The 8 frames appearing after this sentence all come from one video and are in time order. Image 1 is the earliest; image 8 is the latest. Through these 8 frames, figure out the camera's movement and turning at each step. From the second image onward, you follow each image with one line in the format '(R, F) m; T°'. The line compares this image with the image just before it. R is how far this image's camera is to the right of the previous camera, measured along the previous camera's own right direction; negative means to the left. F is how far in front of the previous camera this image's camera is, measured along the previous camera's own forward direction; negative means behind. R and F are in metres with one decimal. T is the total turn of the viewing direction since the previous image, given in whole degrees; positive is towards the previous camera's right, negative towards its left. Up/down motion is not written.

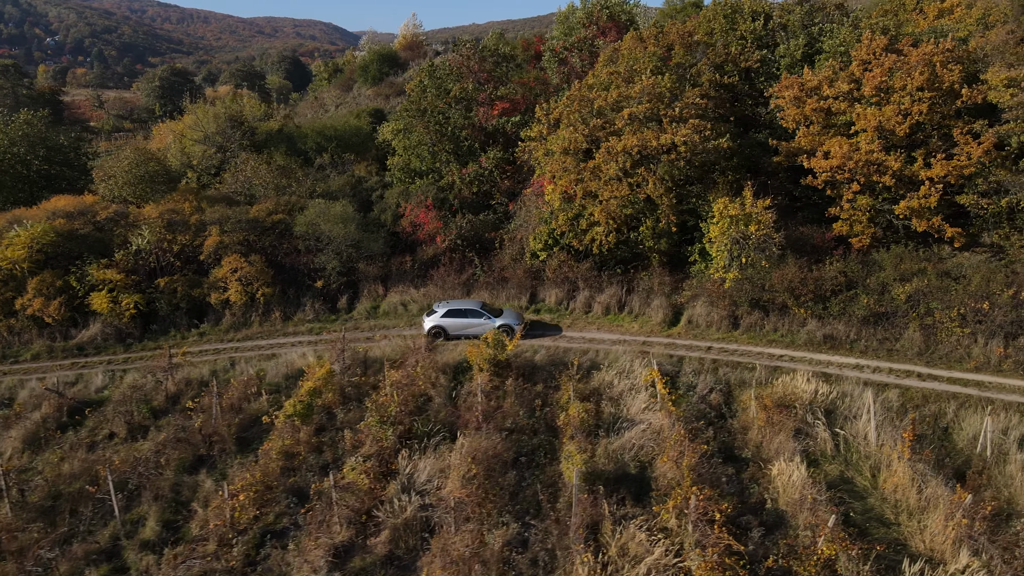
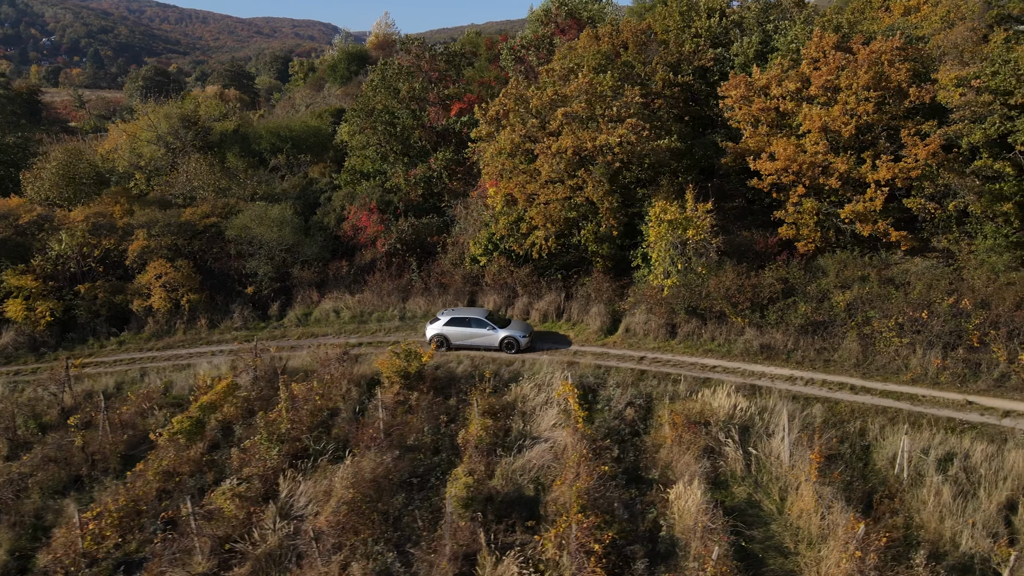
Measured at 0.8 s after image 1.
(+2.5, +0.7) m; 0°
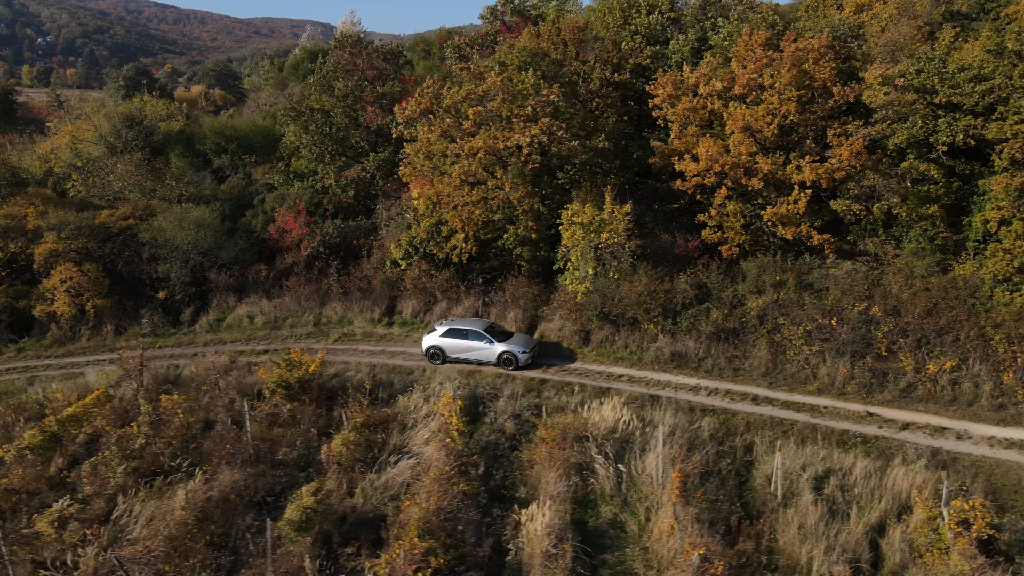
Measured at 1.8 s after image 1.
(+3.1, +0.6) m; 0°
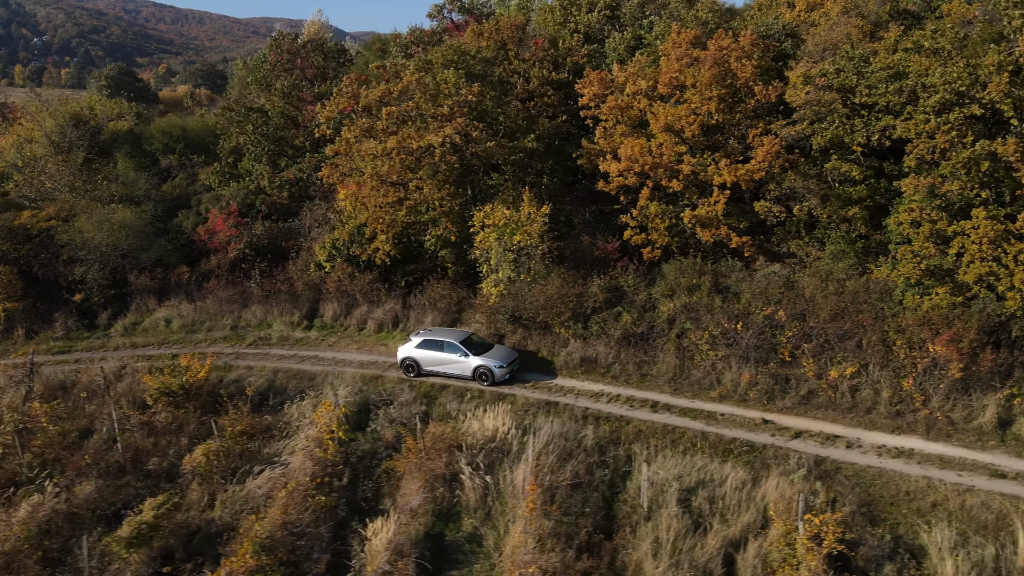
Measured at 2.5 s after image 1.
(+2.9, +0.4) m; 0°
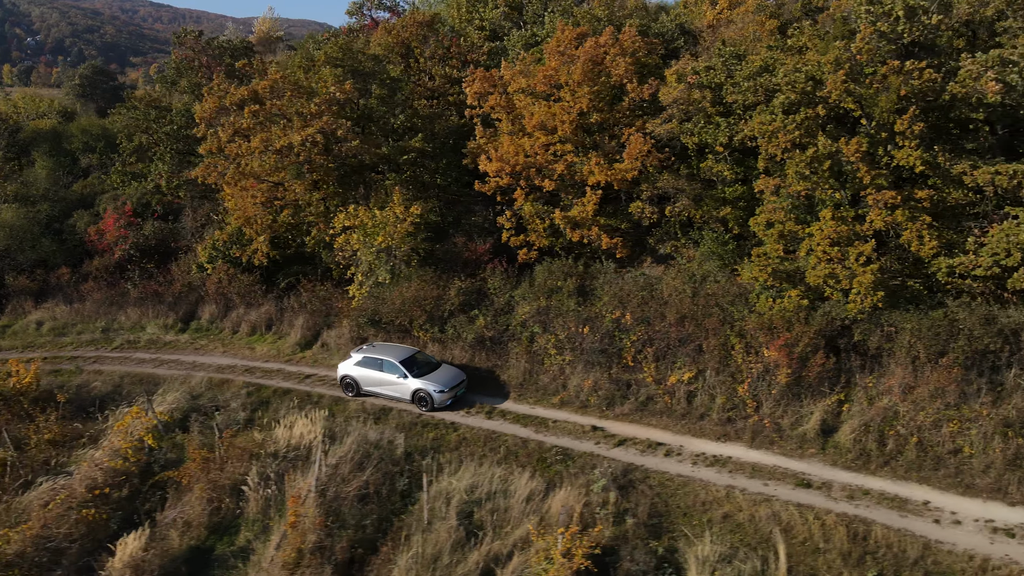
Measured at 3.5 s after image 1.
(+4.4, +0.4) m; 0°
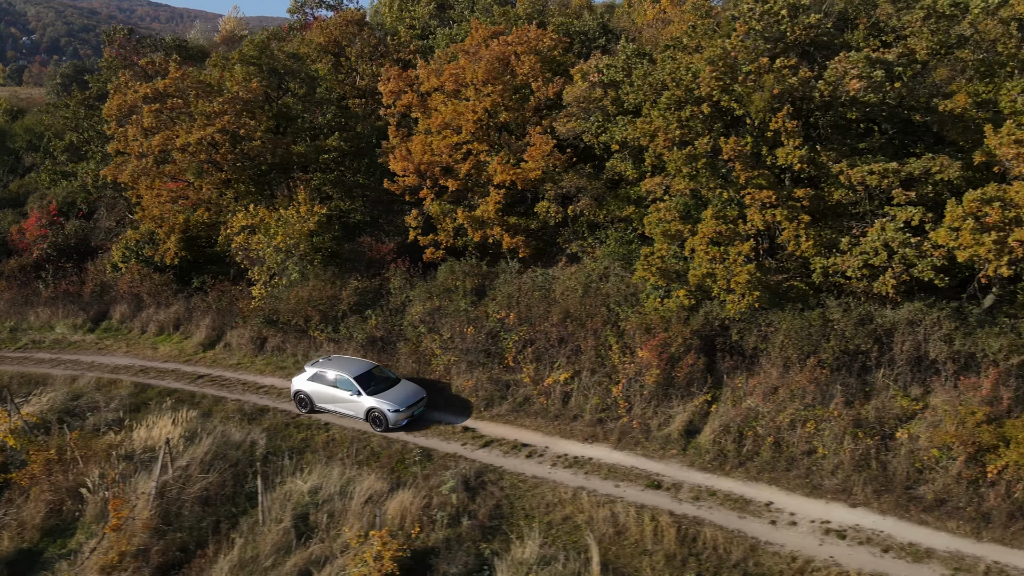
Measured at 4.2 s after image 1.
(+3.2, +0.1) m; 0°
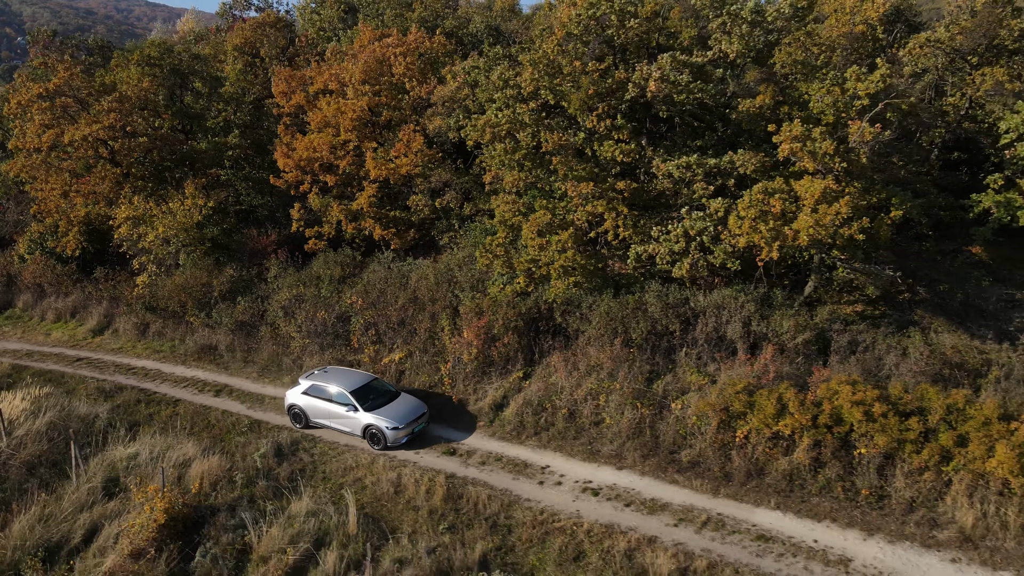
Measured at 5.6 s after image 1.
(+4.4, -1.0) m; 0°
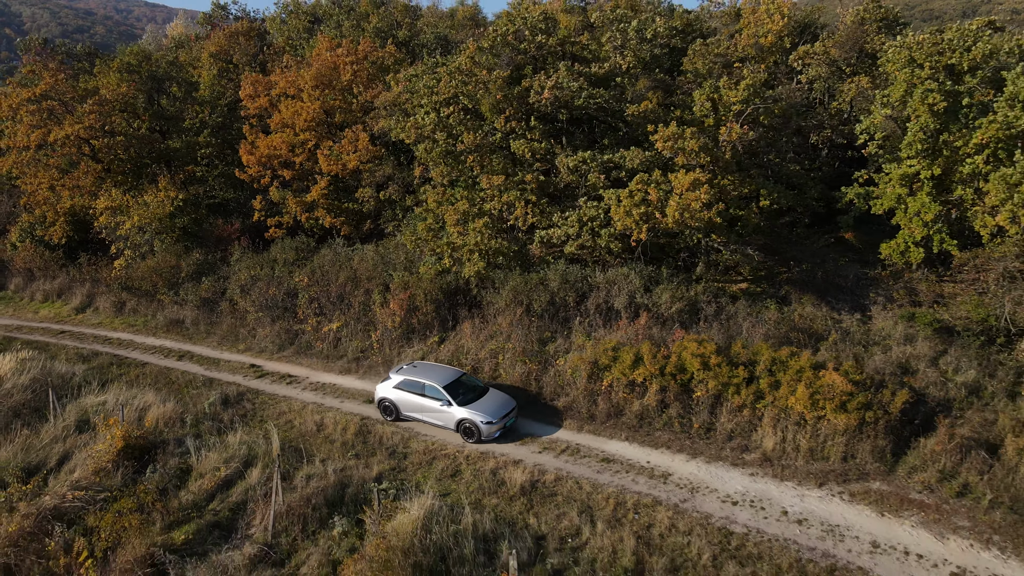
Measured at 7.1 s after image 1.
(+2.5, -2.2) m; 0°
